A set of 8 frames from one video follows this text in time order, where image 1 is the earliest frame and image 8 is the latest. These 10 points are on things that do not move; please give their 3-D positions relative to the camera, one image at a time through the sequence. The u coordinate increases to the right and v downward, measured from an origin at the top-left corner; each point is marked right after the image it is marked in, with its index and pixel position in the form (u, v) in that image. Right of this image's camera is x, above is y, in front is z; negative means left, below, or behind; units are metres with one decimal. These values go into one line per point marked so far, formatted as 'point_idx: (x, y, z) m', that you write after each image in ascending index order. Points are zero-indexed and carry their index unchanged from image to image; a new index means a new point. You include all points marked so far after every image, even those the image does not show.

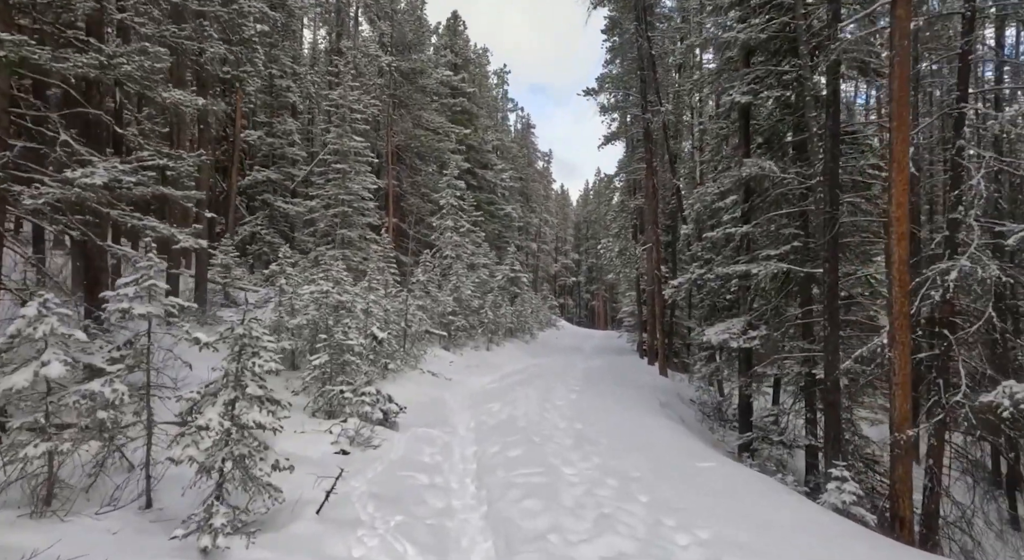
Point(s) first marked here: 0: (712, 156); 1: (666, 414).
0: (+6.4, +3.9, +18.6) m
1: (+3.5, -3.0, +13.4) m
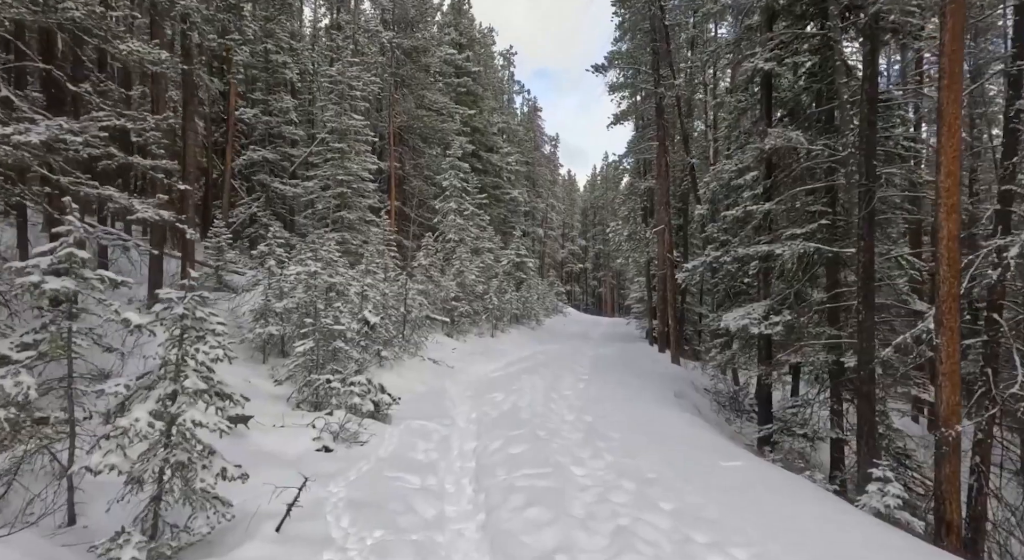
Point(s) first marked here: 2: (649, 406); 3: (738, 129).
0: (+6.5, +4.4, +17.6) m
1: (+3.6, -2.7, +12.6) m
2: (+2.5, -2.4, +11.1) m
3: (+6.6, +4.3, +16.8) m
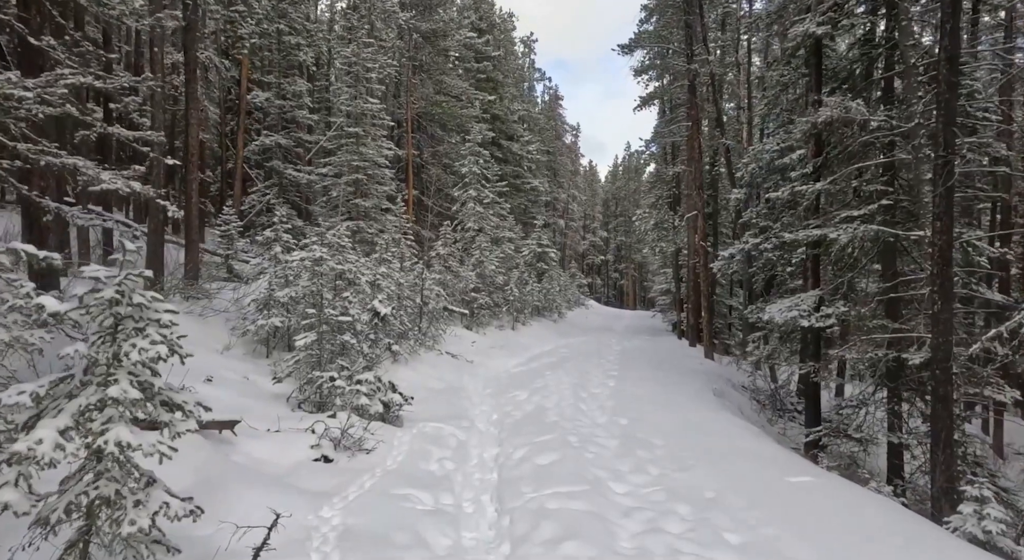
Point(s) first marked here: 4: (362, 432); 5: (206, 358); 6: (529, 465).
0: (+7.2, +4.7, +16.3) m
1: (+4.1, -2.4, +11.5) m
2: (+3.0, -2.2, +10.0) m
3: (+7.2, +4.6, +15.5) m
4: (-1.7, -1.7, +6.6) m
5: (-4.3, -1.1, +8.2) m
6: (+0.2, -2.1, +6.5) m
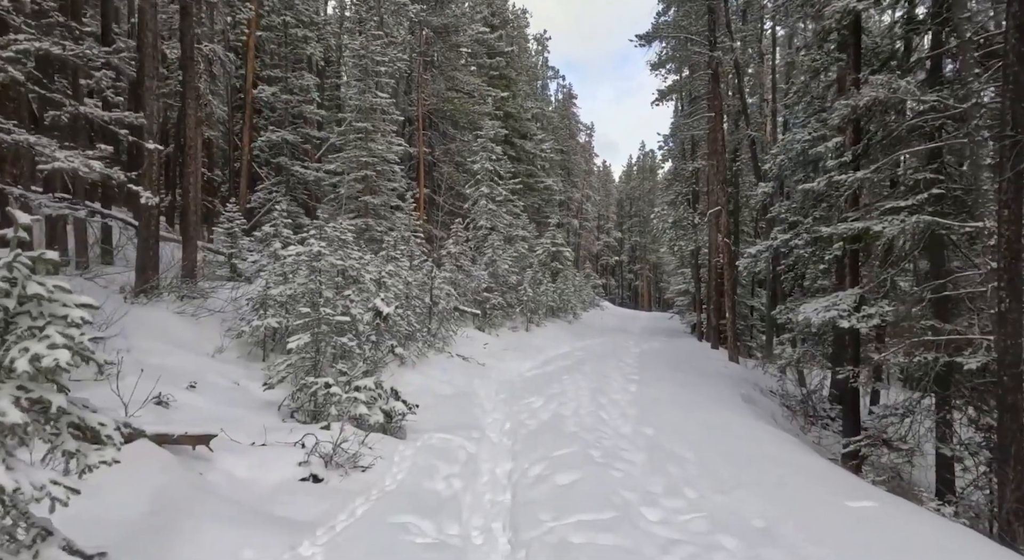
0: (+7.5, +4.7, +15.4) m
1: (+4.4, -2.4, +10.6) m
2: (+3.2, -2.1, +9.2) m
3: (+7.5, +4.7, +14.6) m
4: (-1.6, -1.7, +5.9) m
5: (-4.2, -1.0, +7.5) m
6: (+0.3, -2.0, +5.7) m
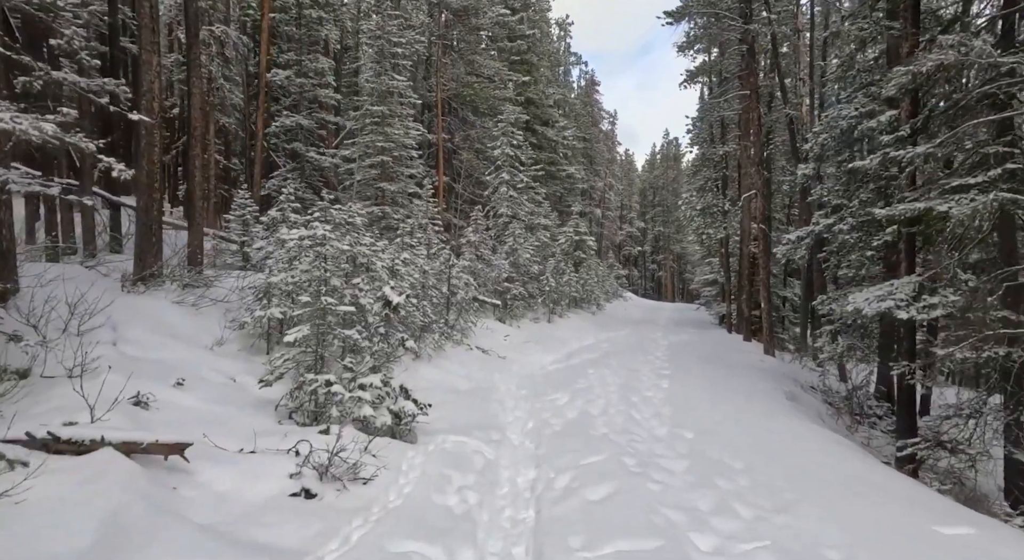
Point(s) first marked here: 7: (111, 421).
0: (+8.1, +5.0, +14.3) m
1: (+4.7, -2.2, +9.7) m
2: (+3.5, -1.9, +8.3) m
3: (+8.0, +4.9, +13.5) m
4: (-1.4, -1.6, +5.2) m
5: (-3.9, -0.9, +6.9) m
6: (+0.5, -1.9, +5.0) m
7: (-3.2, -1.1, +4.6) m
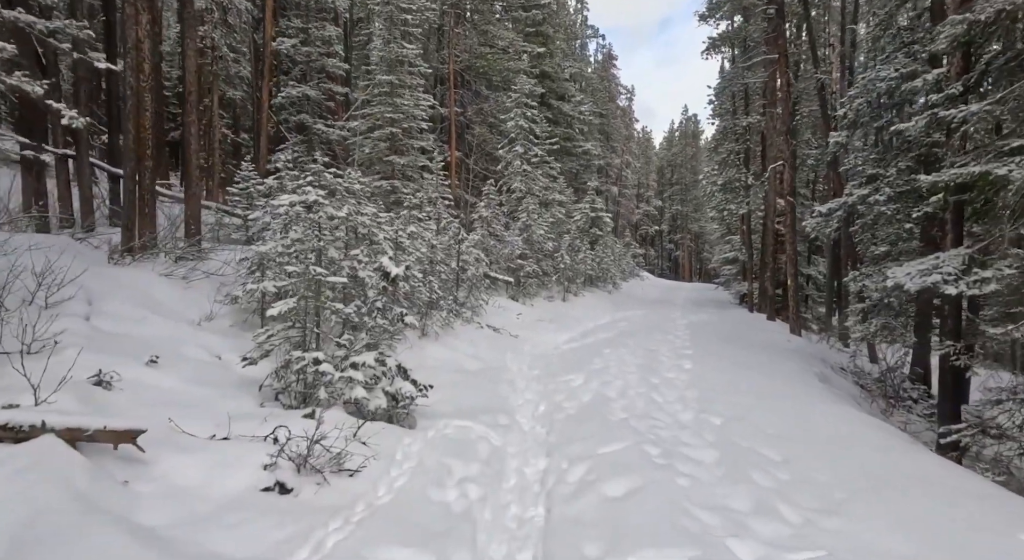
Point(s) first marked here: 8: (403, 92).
0: (+8.4, +5.6, +13.2) m
1: (+4.9, -1.7, +9.0) m
2: (+3.7, -1.6, +7.6) m
3: (+8.3, +5.5, +12.4) m
4: (-1.3, -1.3, +4.6) m
5: (-3.8, -0.5, +6.4) m
6: (+0.6, -1.6, +4.4) m
7: (-3.1, -0.9, +4.1) m
8: (-3.5, +6.0, +18.5) m
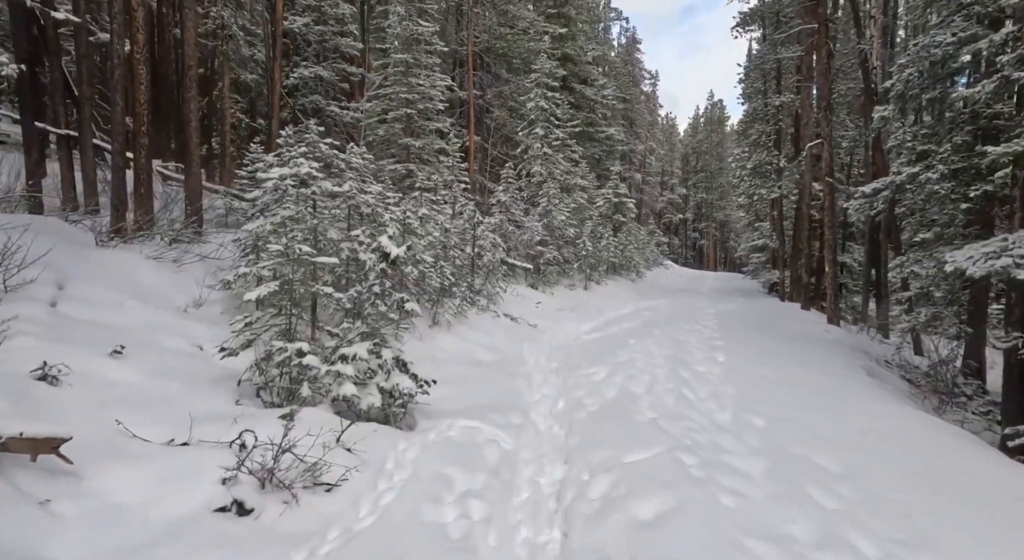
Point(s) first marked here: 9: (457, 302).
0: (+8.7, +5.9, +12.1) m
1: (+5.1, -1.5, +8.1) m
2: (+3.8, -1.4, +6.8) m
3: (+8.7, +5.8, +11.3) m
4: (-1.2, -1.1, +4.0) m
5: (-3.6, -0.4, +5.8) m
6: (+0.7, -1.5, +3.6) m
7: (-3.1, -0.7, +3.5) m
8: (-2.9, +6.4, +17.8) m
9: (-0.9, -0.4, +9.5) m
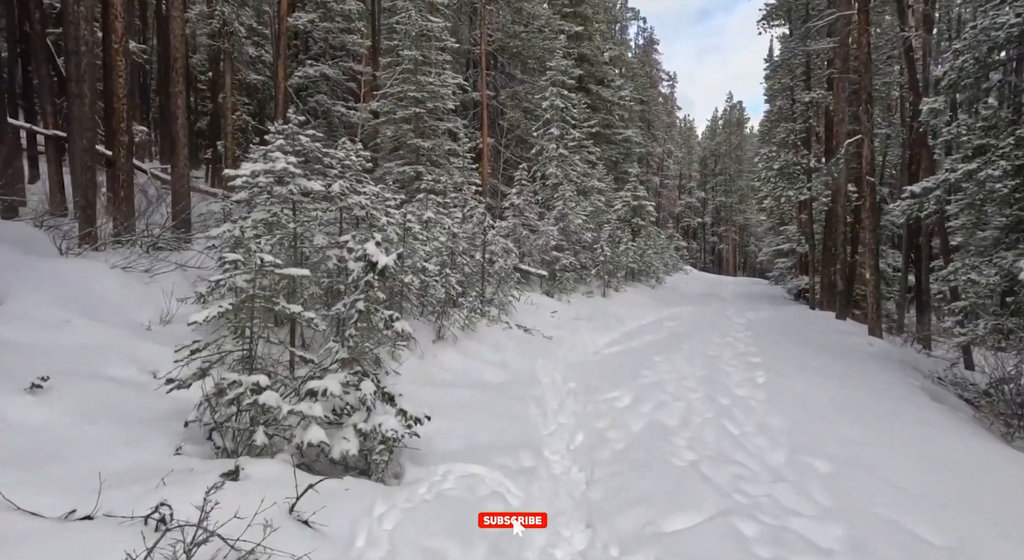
0: (+9.0, +5.7, +10.9) m
1: (+5.3, -1.6, +7.0) m
2: (+4.0, -1.5, +5.7) m
3: (+8.9, +5.6, +10.2) m
4: (-1.2, -1.2, +3.1) m
5: (-3.6, -0.5, +5.0) m
6: (+0.7, -1.6, +2.7) m
7: (-3.0, -0.8, +2.6) m
8: (-2.5, +6.1, +16.9) m
9: (-0.7, -0.5, +8.6) m
